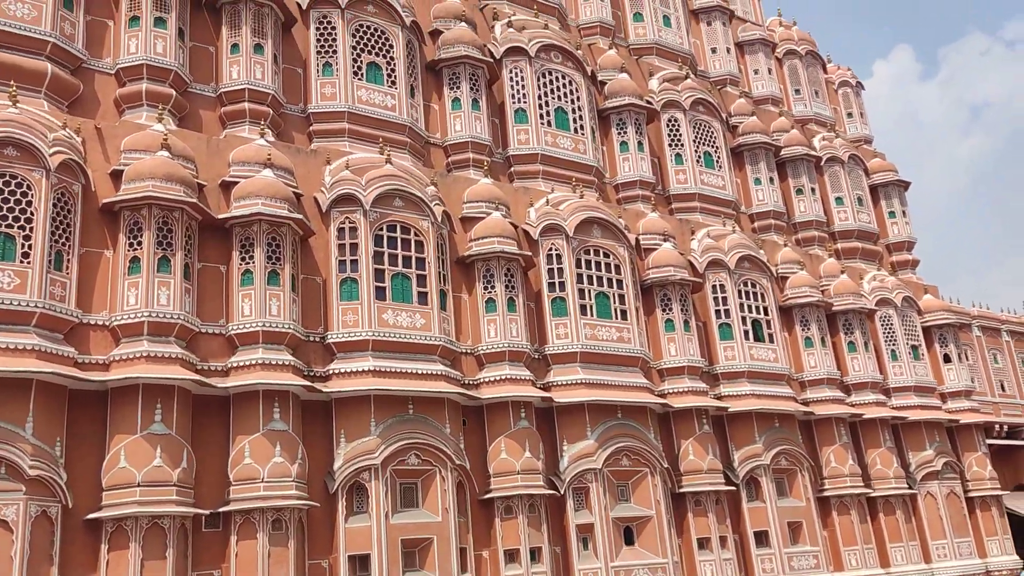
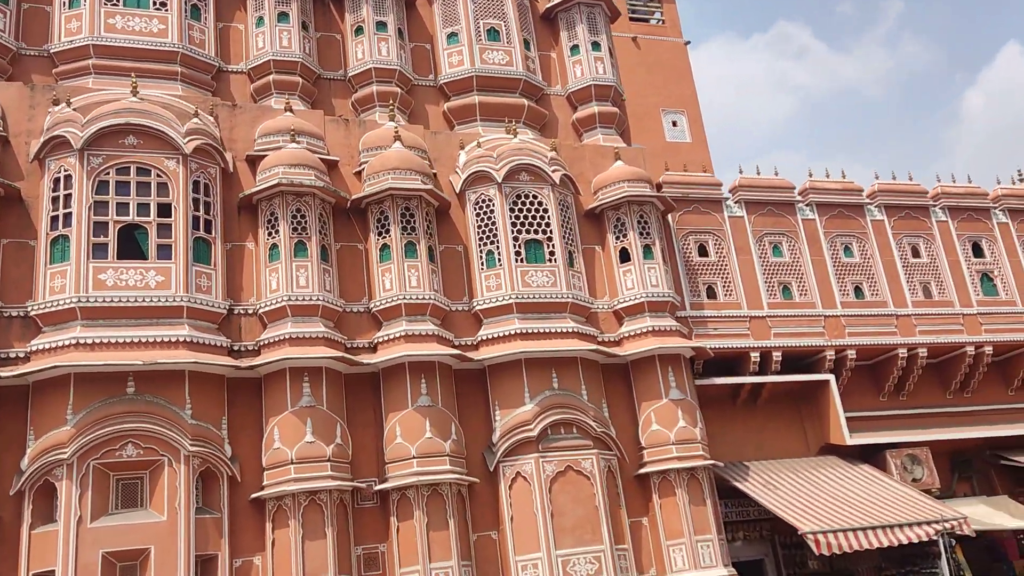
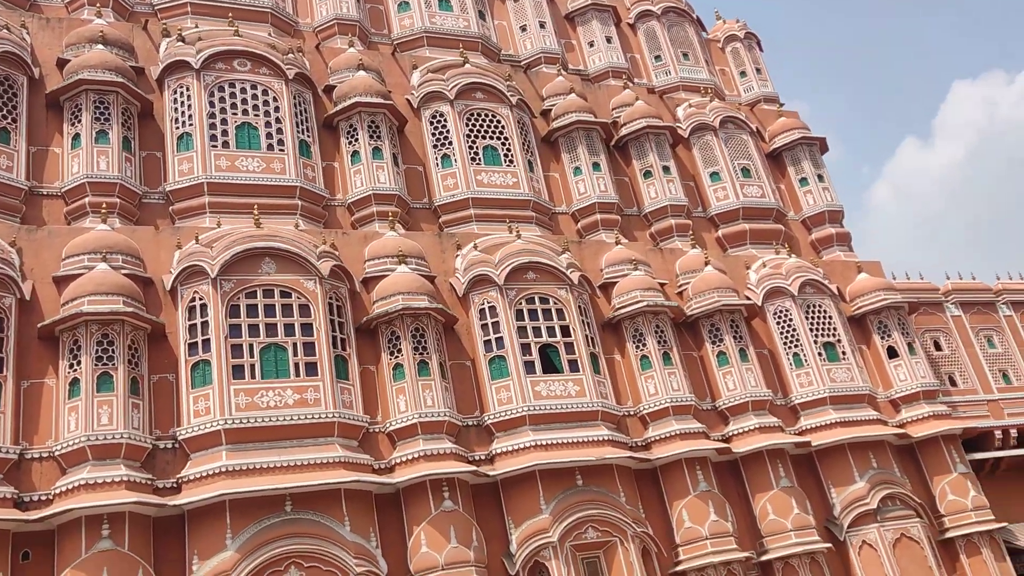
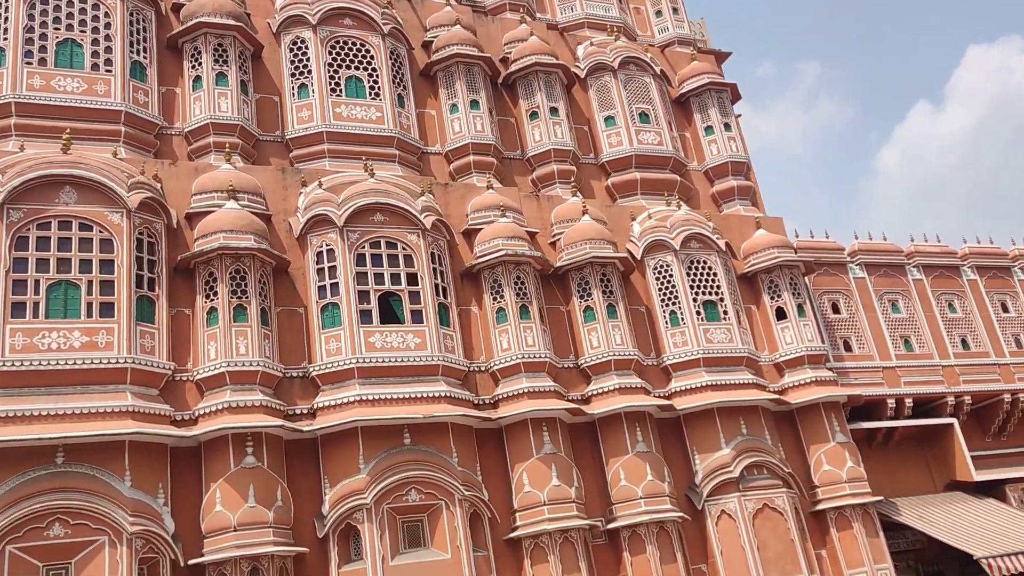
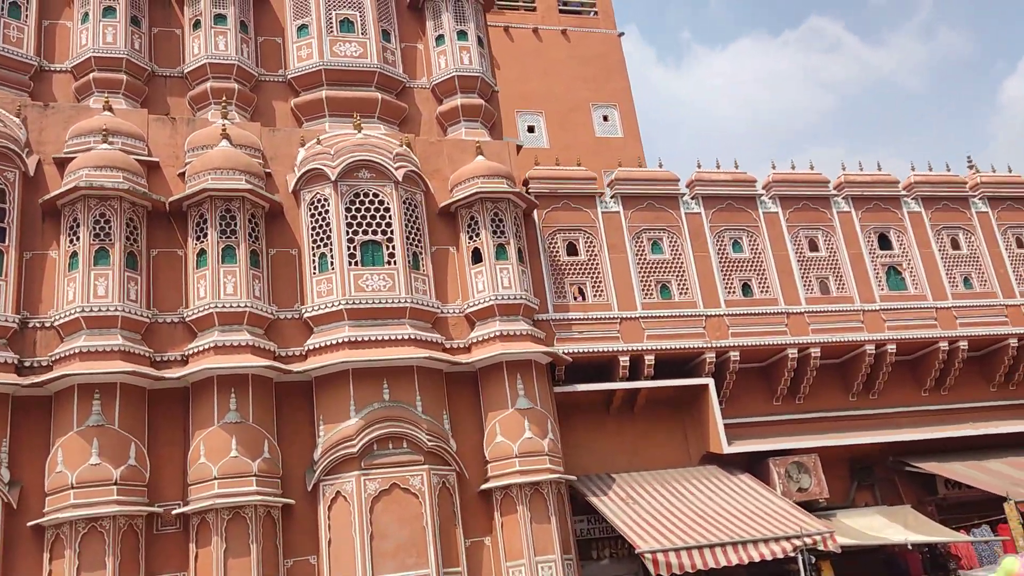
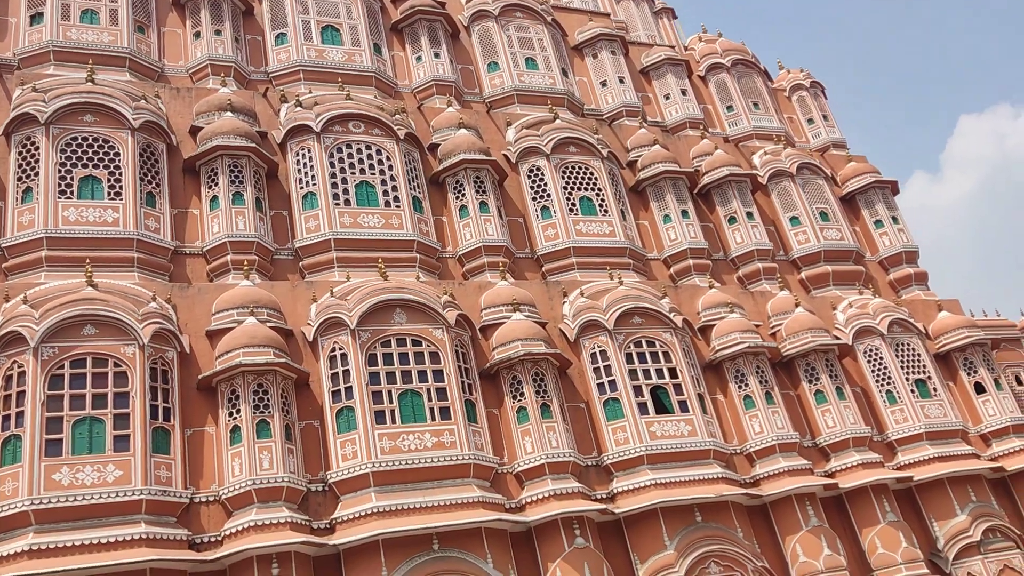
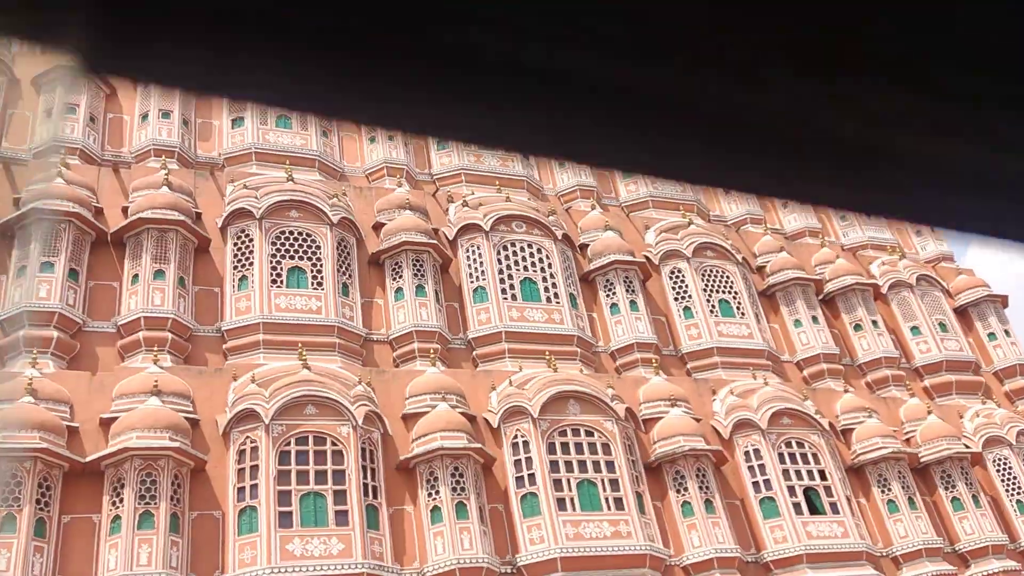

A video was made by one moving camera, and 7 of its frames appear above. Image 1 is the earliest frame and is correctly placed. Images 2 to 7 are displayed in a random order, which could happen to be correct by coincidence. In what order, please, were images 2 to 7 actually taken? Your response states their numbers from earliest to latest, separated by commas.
7, 6, 3, 4, 2, 5
